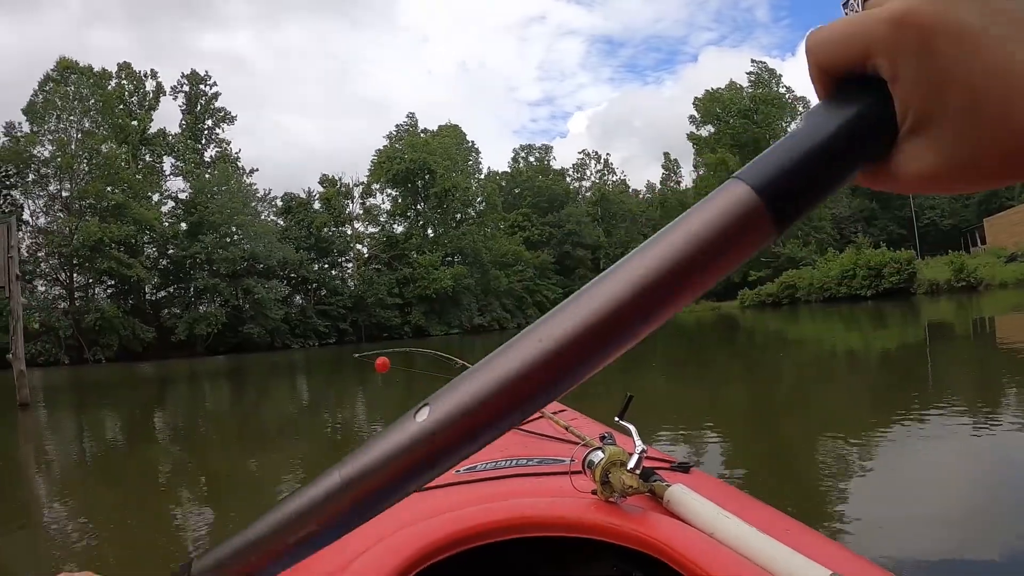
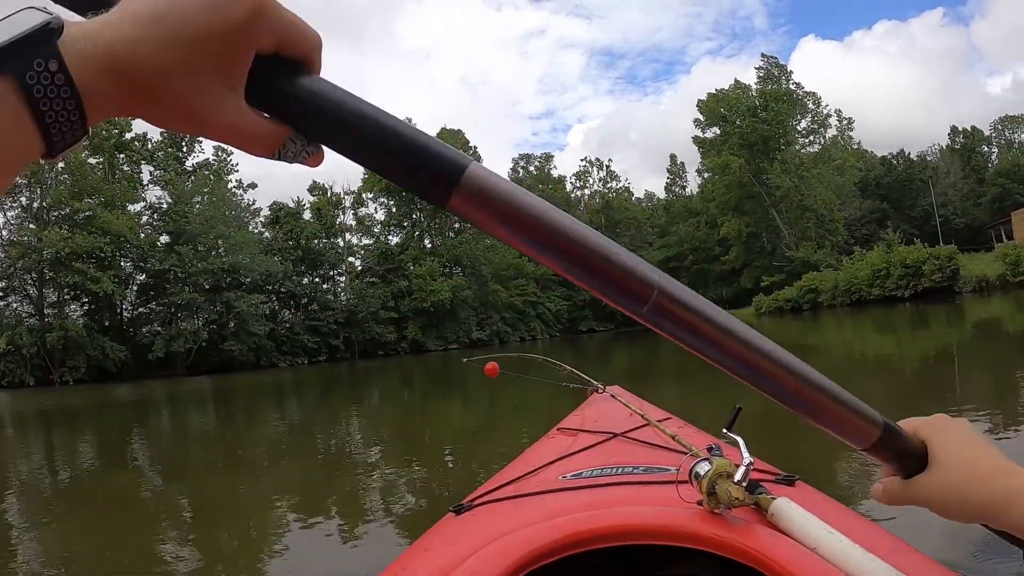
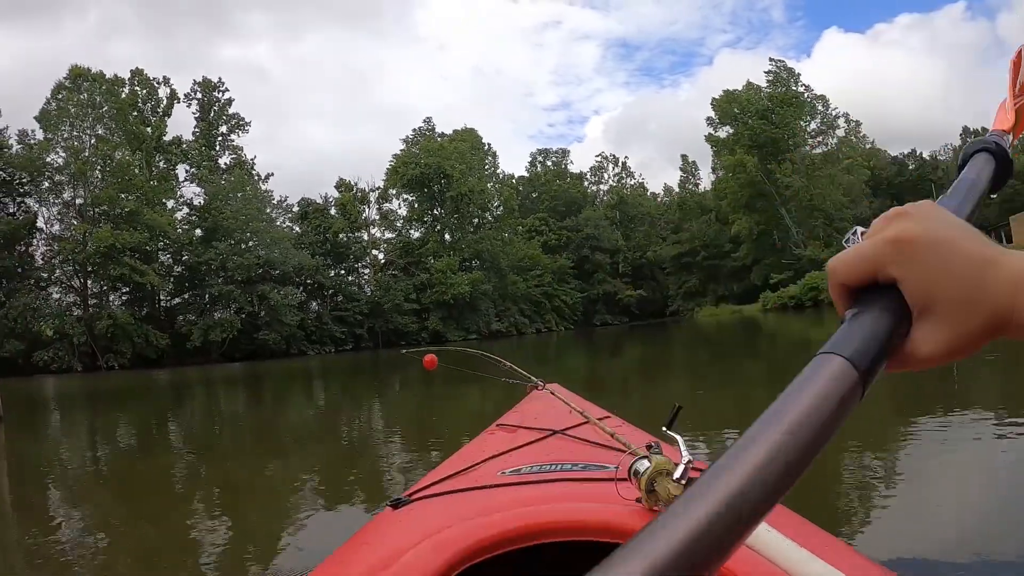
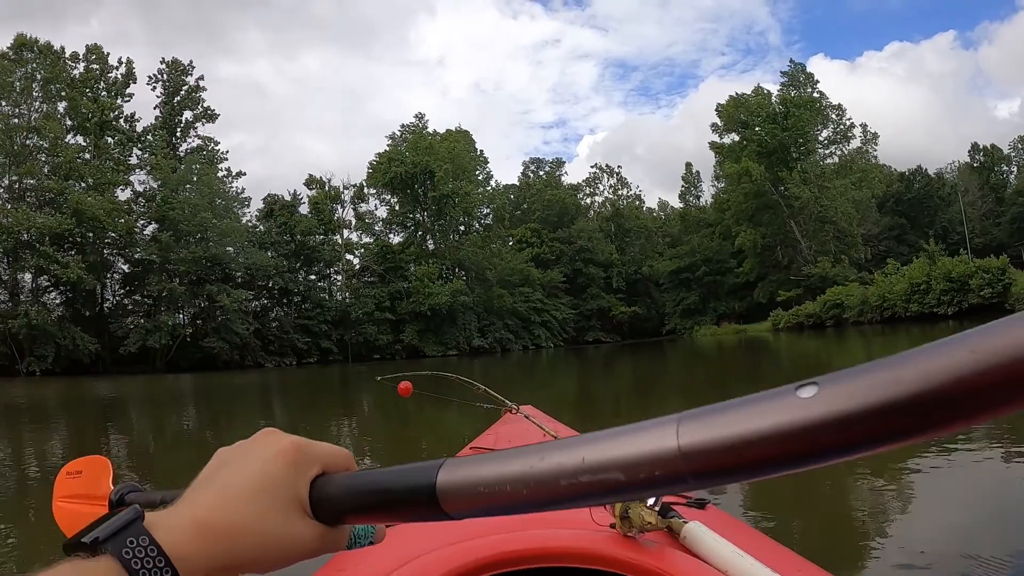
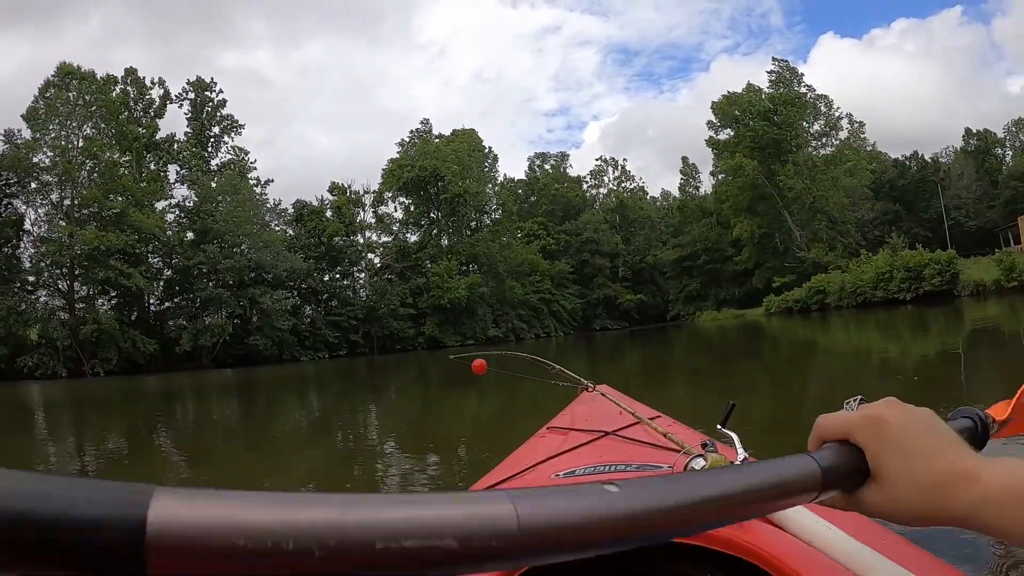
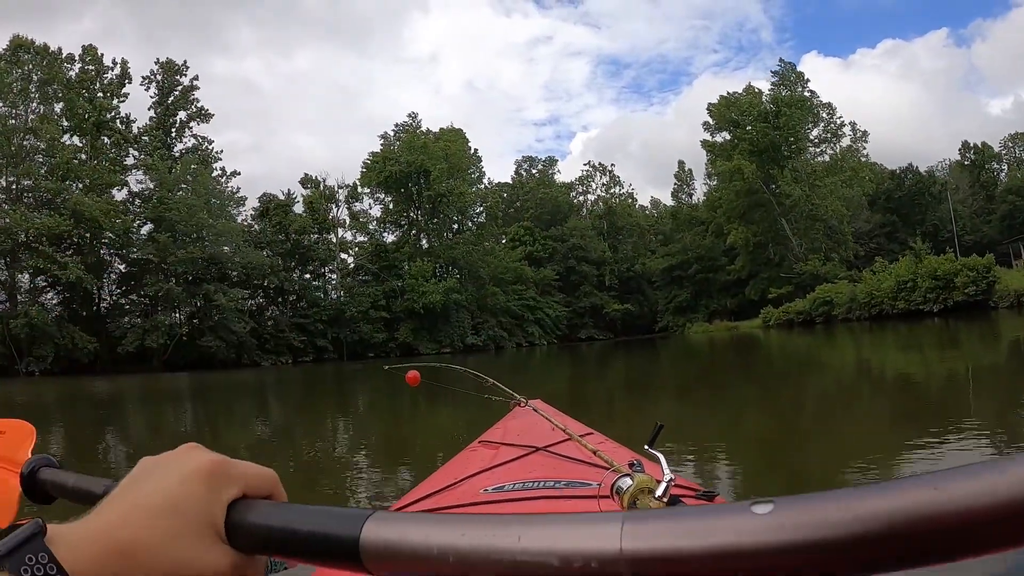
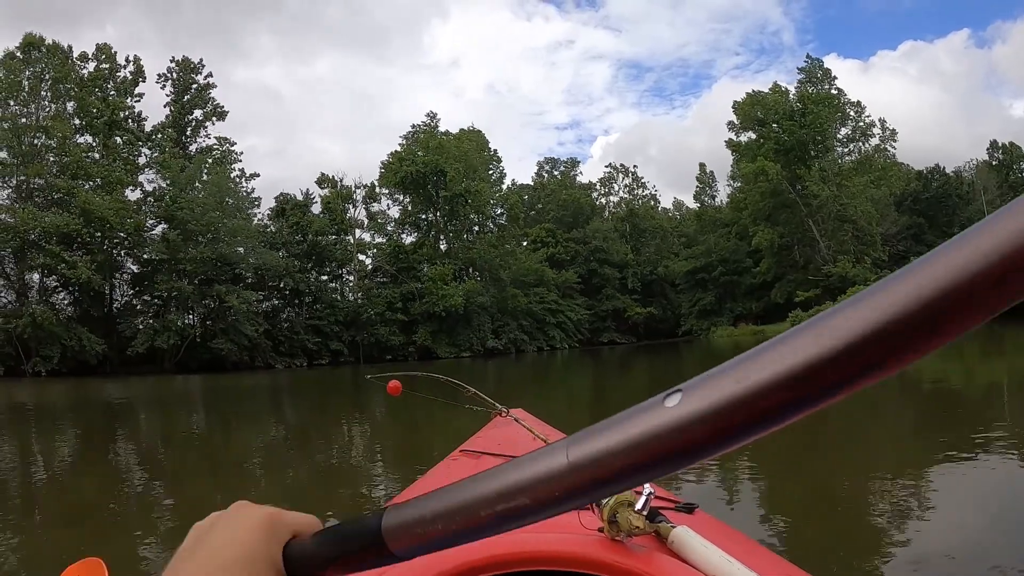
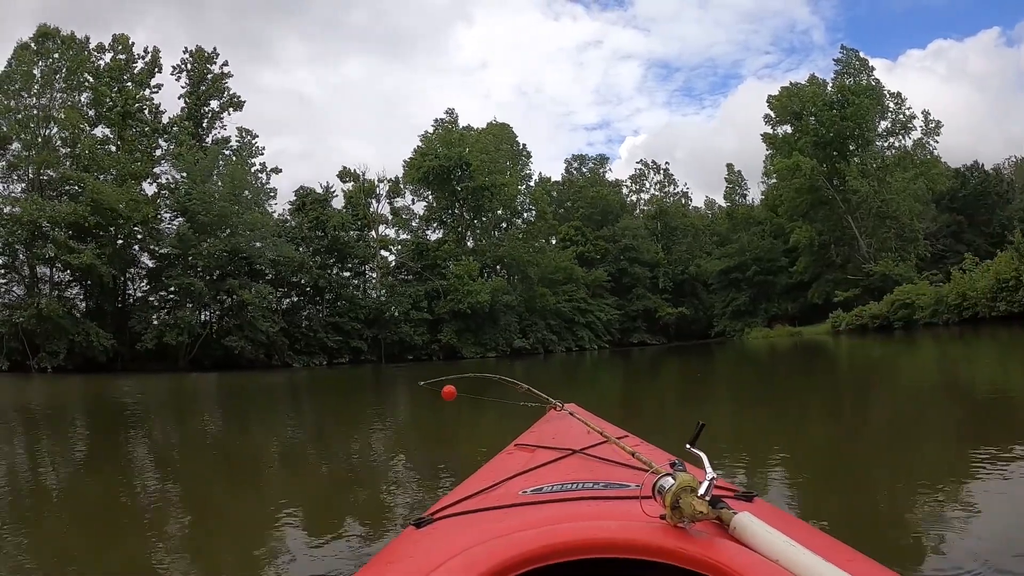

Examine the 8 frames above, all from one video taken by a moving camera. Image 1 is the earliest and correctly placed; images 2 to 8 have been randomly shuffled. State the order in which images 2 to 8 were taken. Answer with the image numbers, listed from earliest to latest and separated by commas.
3, 5, 2, 6, 4, 7, 8
